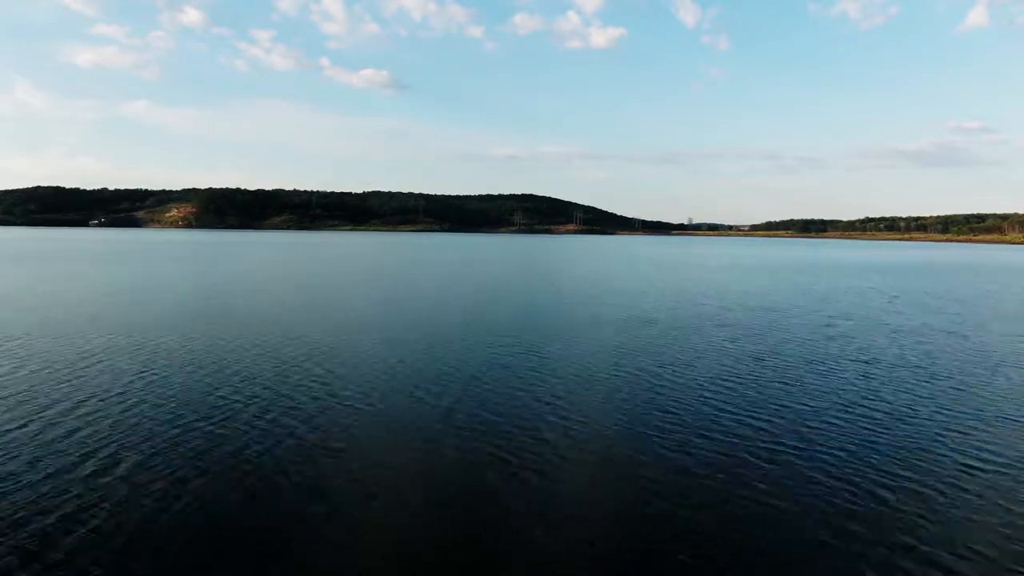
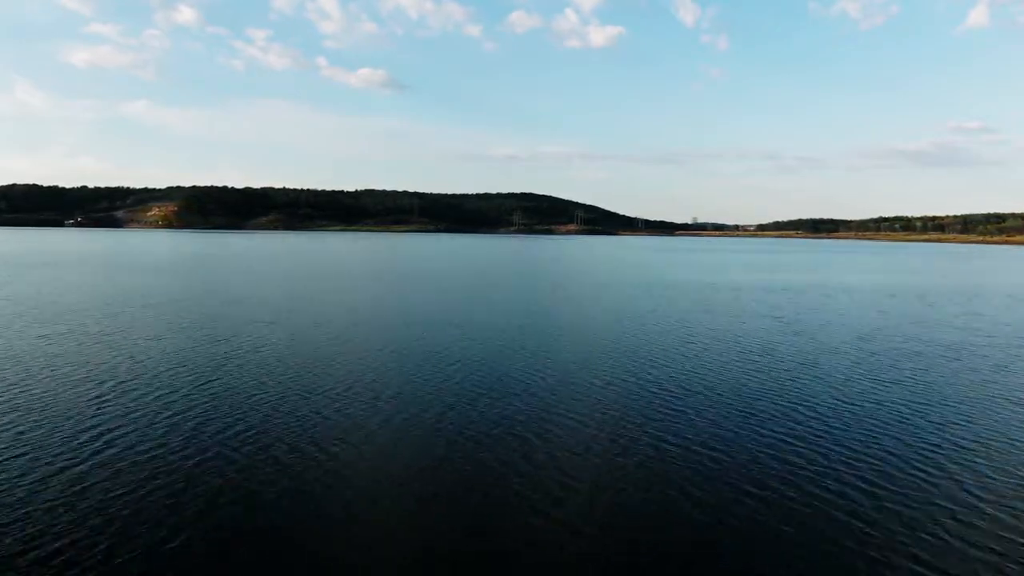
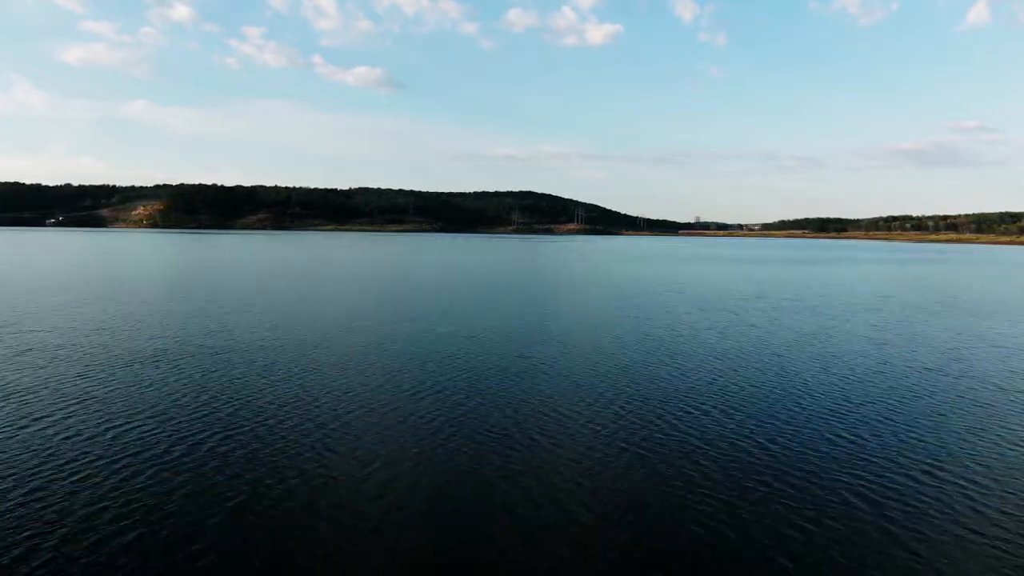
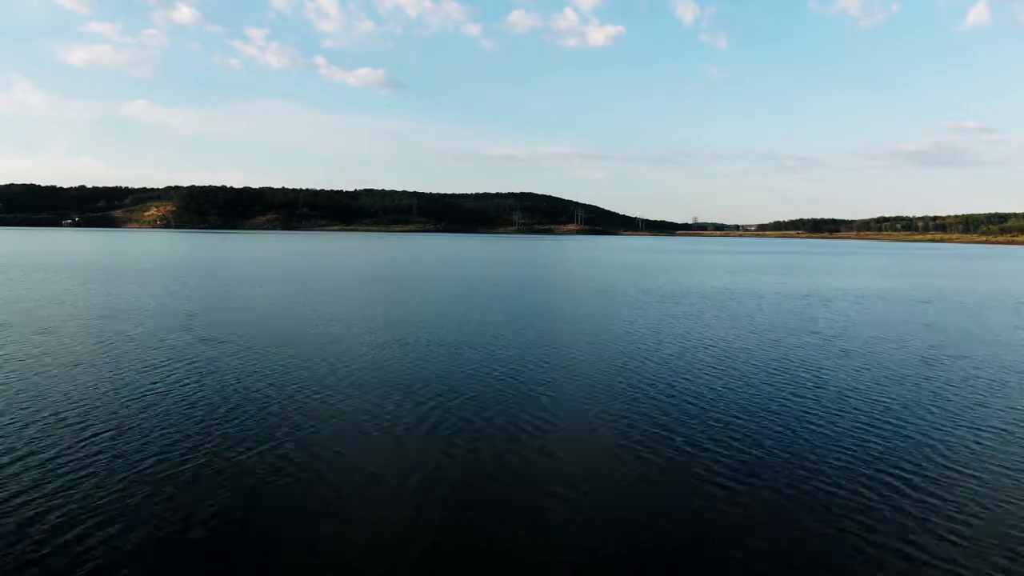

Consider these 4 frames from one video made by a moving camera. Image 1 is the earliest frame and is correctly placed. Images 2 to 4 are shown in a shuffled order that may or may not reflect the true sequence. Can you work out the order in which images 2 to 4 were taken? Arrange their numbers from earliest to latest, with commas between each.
2, 4, 3
